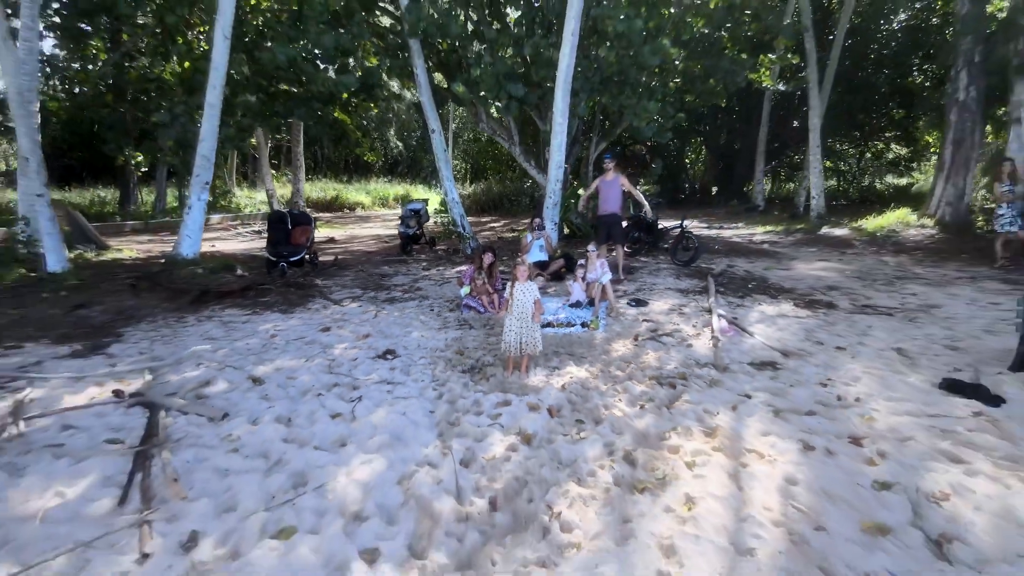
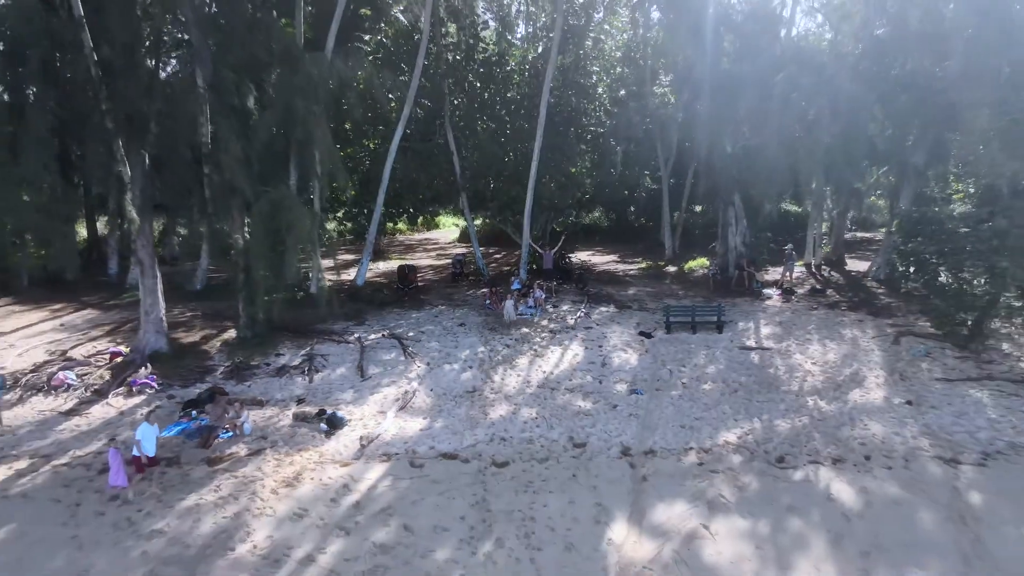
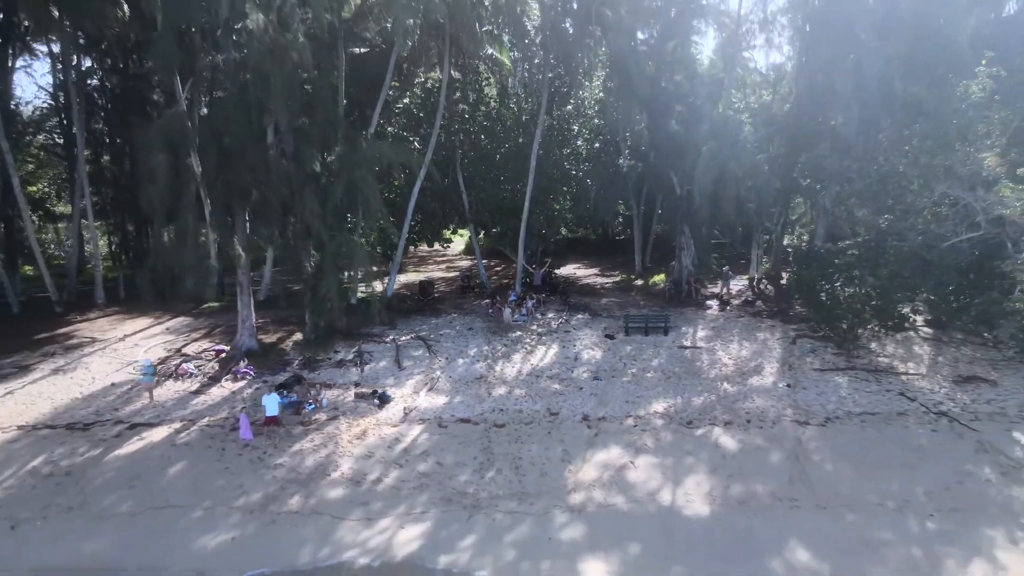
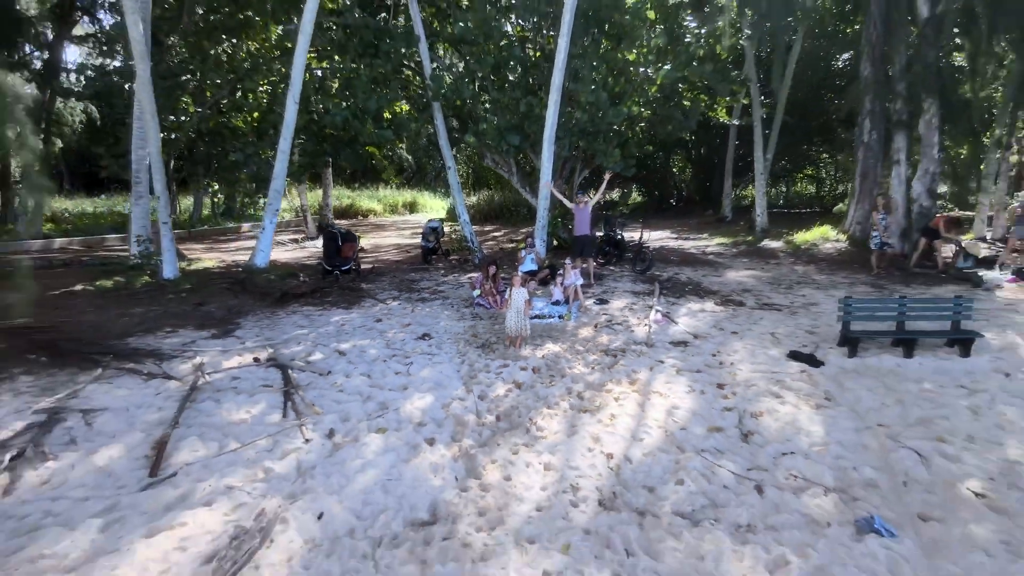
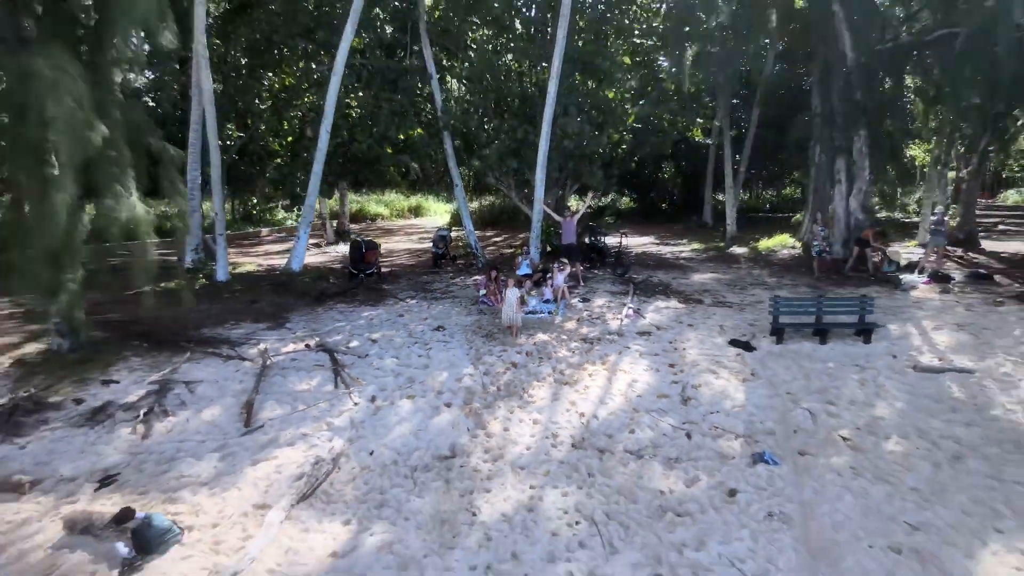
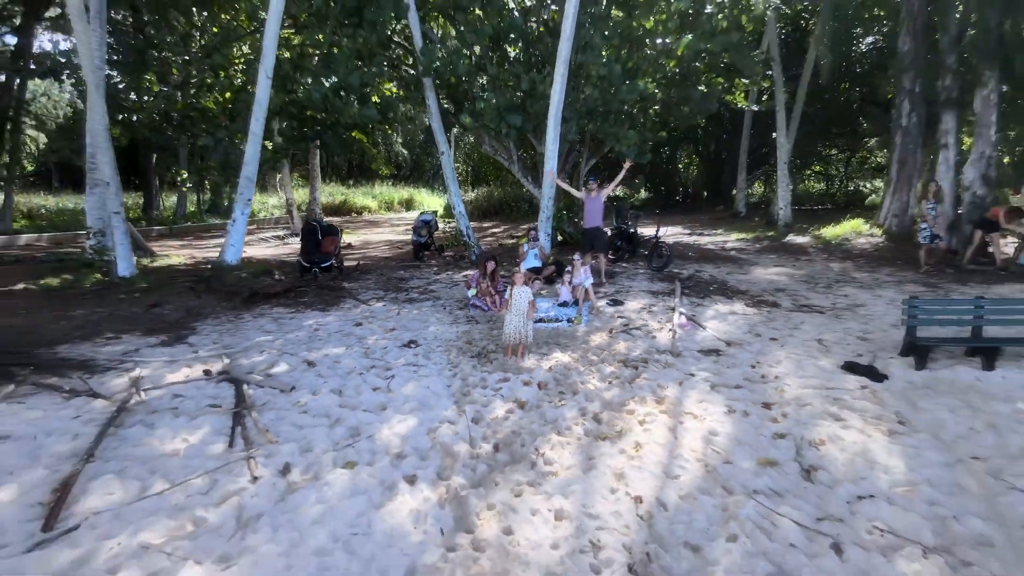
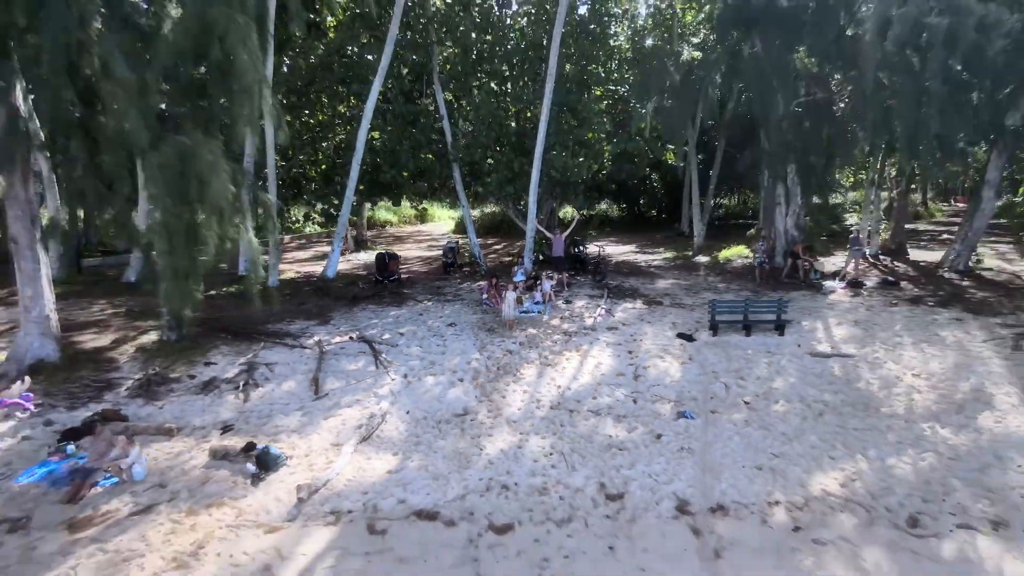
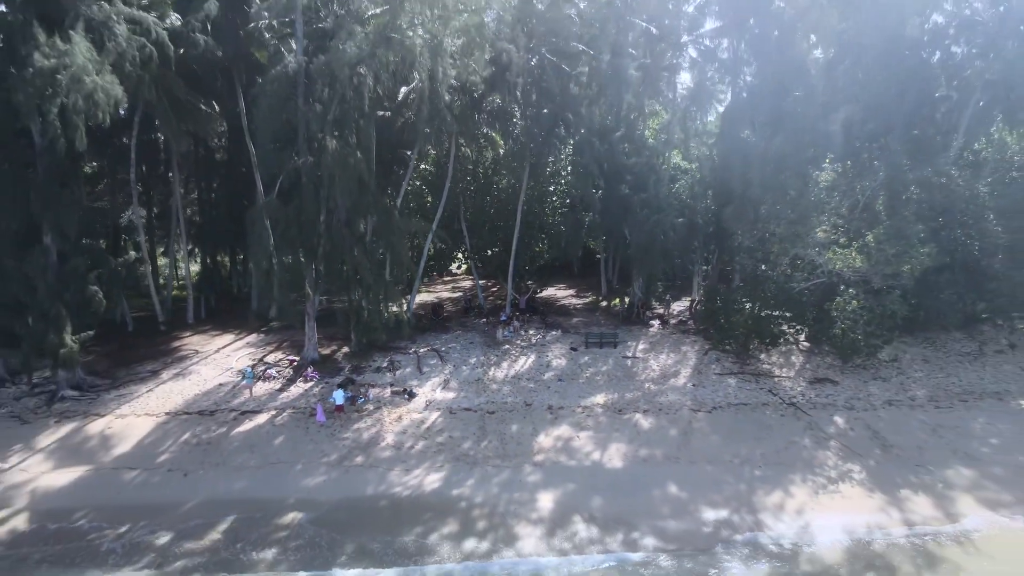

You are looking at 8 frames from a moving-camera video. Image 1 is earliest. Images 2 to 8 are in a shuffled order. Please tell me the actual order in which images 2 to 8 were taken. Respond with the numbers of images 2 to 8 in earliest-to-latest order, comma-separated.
6, 4, 5, 7, 2, 3, 8
